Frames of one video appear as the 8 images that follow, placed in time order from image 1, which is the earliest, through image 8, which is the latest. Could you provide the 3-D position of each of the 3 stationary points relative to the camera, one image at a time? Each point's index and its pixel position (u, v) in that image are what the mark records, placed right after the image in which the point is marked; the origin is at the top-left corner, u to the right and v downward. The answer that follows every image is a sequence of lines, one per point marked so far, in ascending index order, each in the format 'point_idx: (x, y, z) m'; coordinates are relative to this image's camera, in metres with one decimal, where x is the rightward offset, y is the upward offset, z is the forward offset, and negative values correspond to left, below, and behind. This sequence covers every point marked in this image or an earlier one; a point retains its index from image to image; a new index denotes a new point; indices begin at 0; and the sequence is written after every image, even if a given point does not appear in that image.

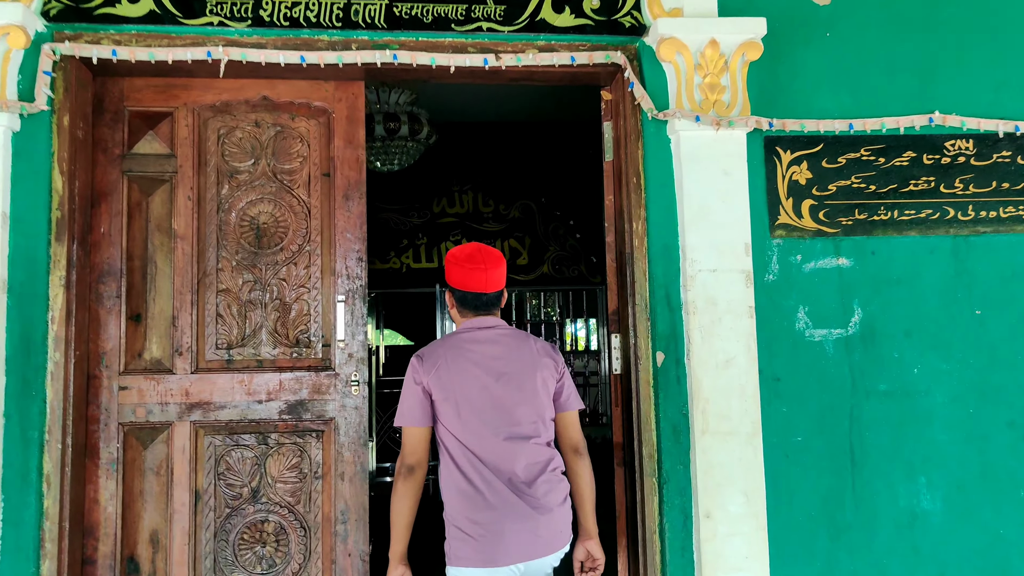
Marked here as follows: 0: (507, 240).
0: (+0.1, +0.3, +5.2) m
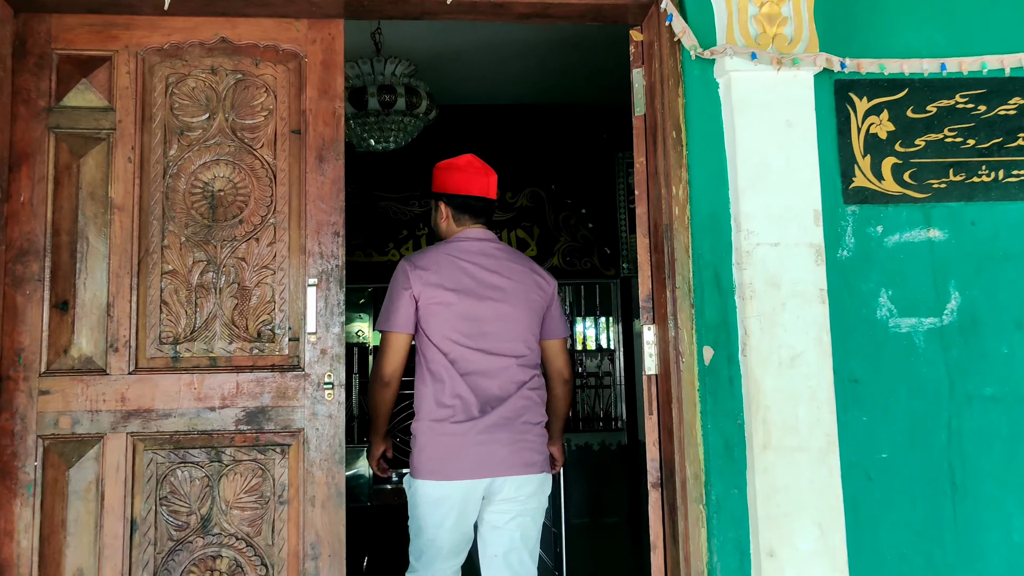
0: (+0.2, +0.3, +4.8) m
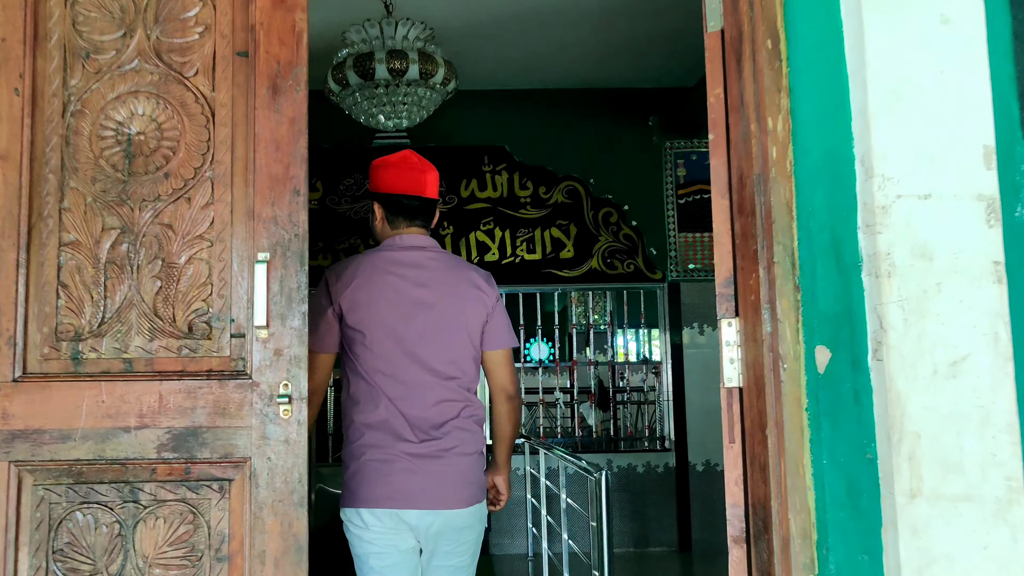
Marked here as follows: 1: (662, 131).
0: (+0.4, +0.3, +4.3) m
1: (+1.1, +0.9, +4.4) m
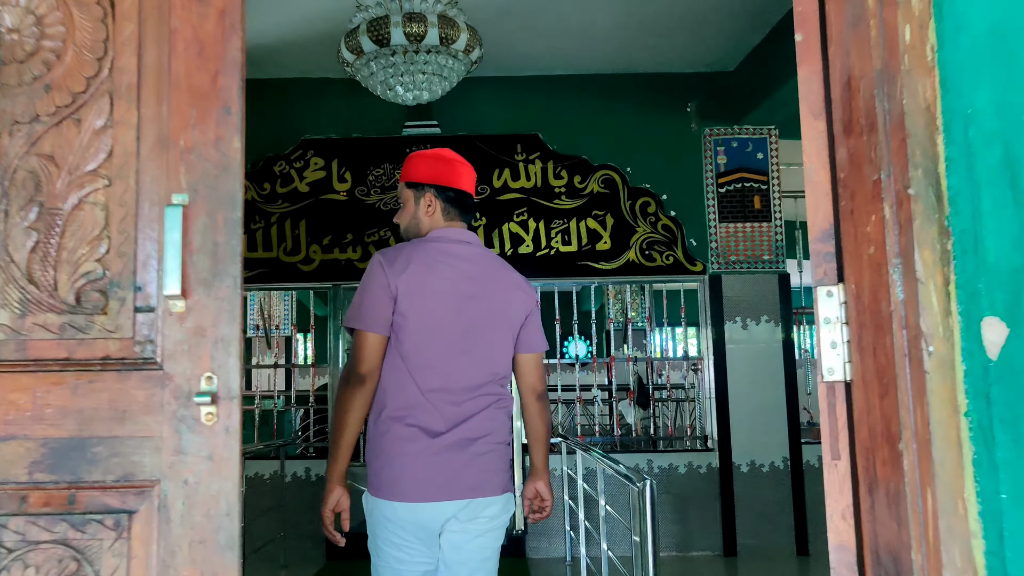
0: (+0.4, +0.4, +3.9) m
1: (+1.1, +1.0, +4.0) m
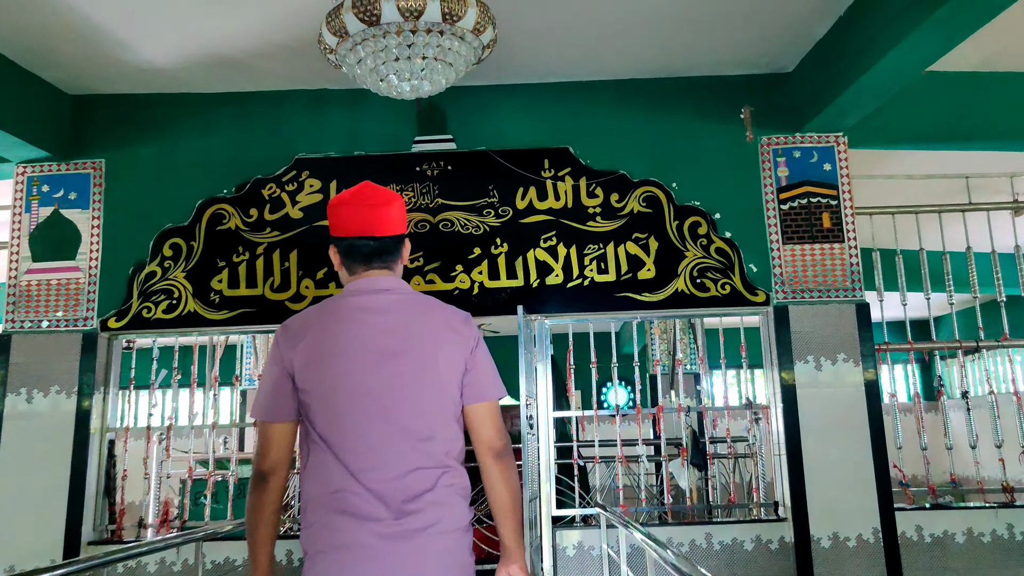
0: (+0.6, +0.2, +3.3) m
1: (+1.3, +0.8, +3.4) m
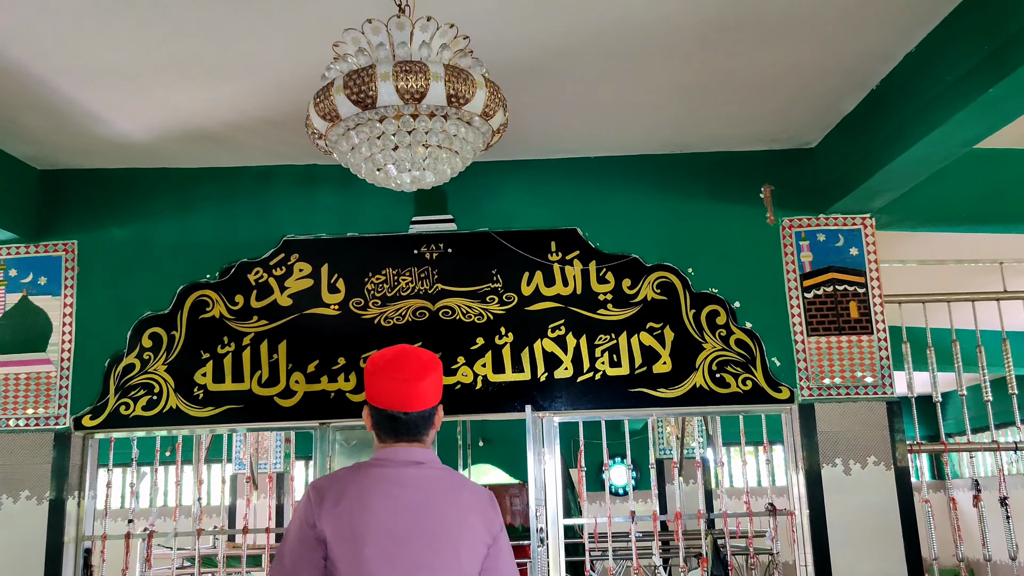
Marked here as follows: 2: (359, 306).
0: (+0.6, -0.2, +3.1) m
1: (+1.3, +0.4, +3.2) m
2: (-0.7, -0.1, +3.1) m
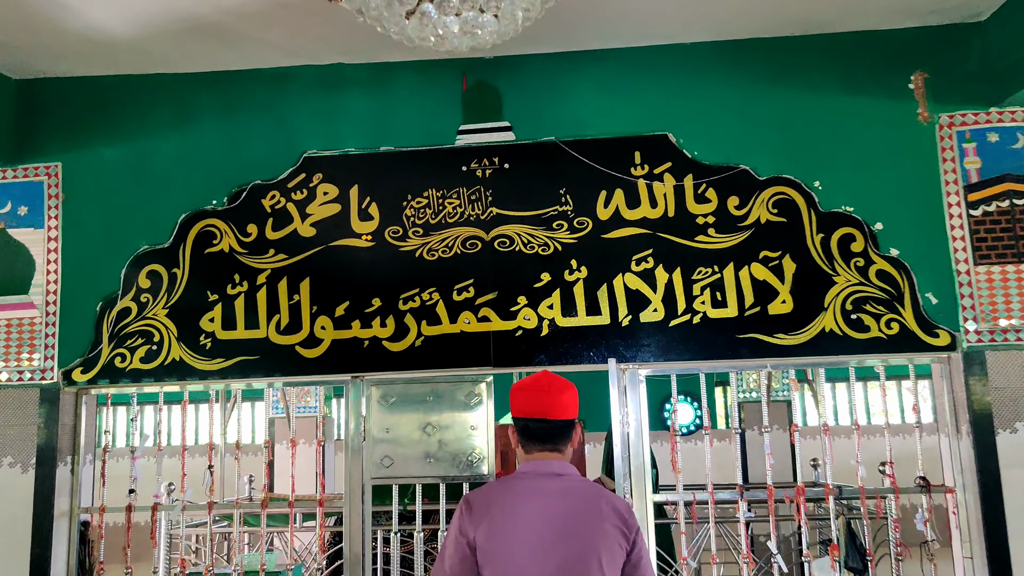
0: (+0.9, +0.1, +2.4) m
1: (+1.6, +0.7, +2.4) m
2: (-0.4, +0.2, +2.5) m
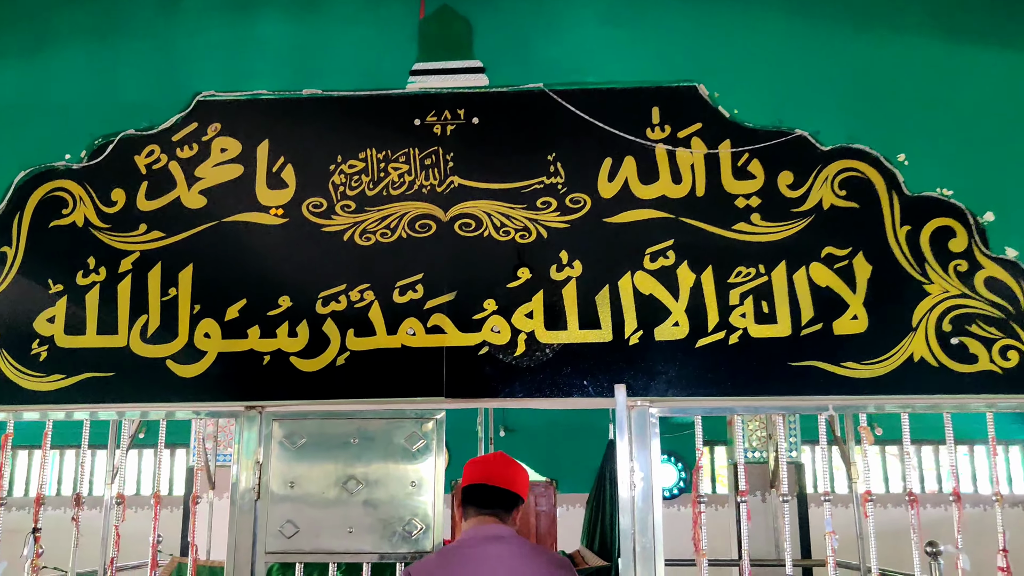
0: (+0.8, +0.1, +1.7) m
1: (+1.5, +0.7, +1.8) m
2: (-0.5, +0.2, +1.8) m
